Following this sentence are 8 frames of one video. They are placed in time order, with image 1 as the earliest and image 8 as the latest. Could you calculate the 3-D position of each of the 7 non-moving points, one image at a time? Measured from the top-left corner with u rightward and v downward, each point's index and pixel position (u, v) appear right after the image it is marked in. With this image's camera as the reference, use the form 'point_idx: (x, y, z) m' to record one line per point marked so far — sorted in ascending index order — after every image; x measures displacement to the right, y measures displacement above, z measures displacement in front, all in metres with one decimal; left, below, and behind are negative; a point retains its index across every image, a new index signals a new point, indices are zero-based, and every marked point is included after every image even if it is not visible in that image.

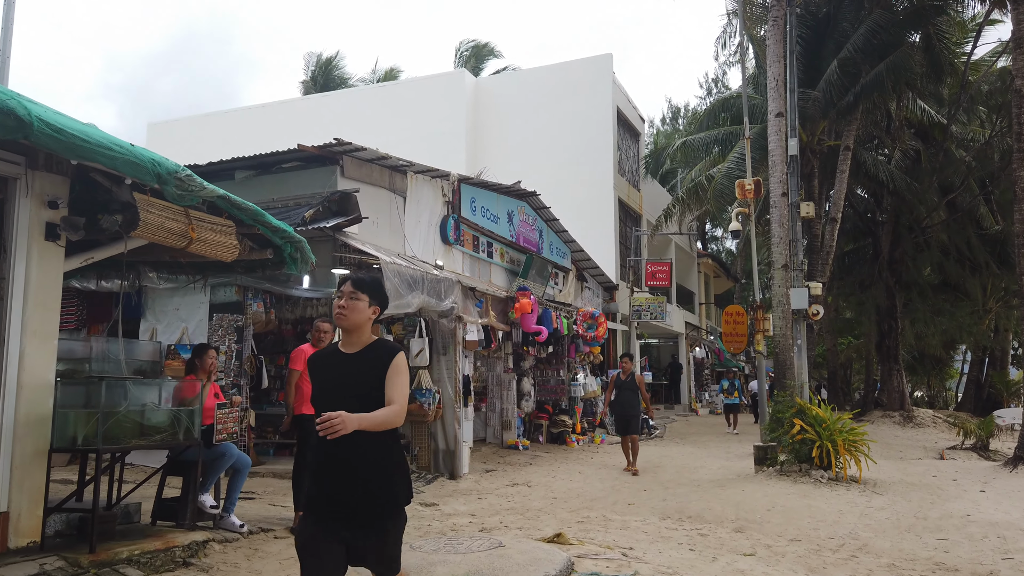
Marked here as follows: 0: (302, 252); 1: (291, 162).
0: (-1.9, +0.3, +6.3) m
1: (-2.9, +1.6, +9.3) m
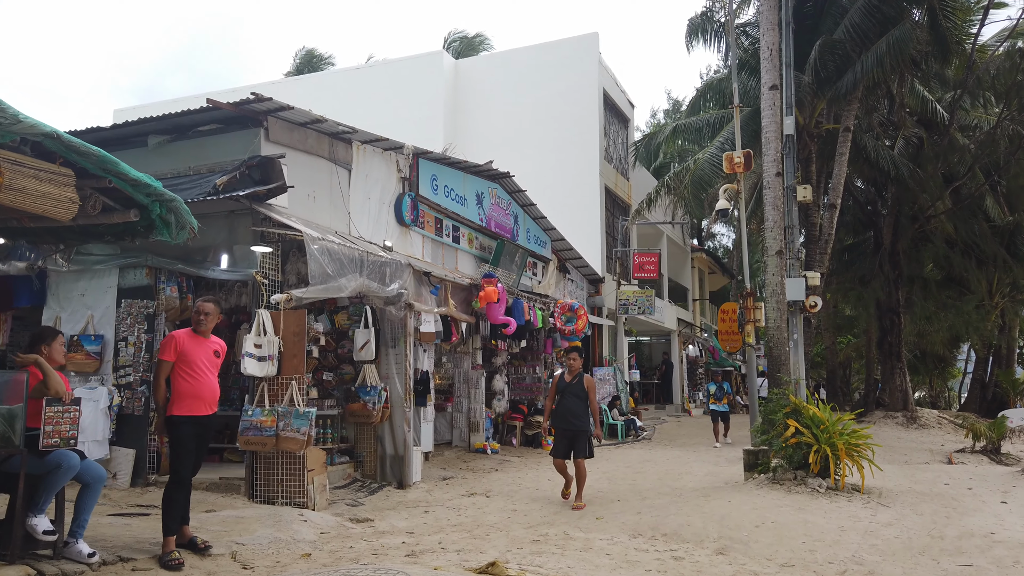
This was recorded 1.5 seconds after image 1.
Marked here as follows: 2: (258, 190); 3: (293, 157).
0: (-2.4, +0.5, +5.1) m
1: (-3.5, +1.9, +8.1) m
2: (-2.6, +1.0, +7.3) m
3: (-2.6, +1.5, +8.3) m
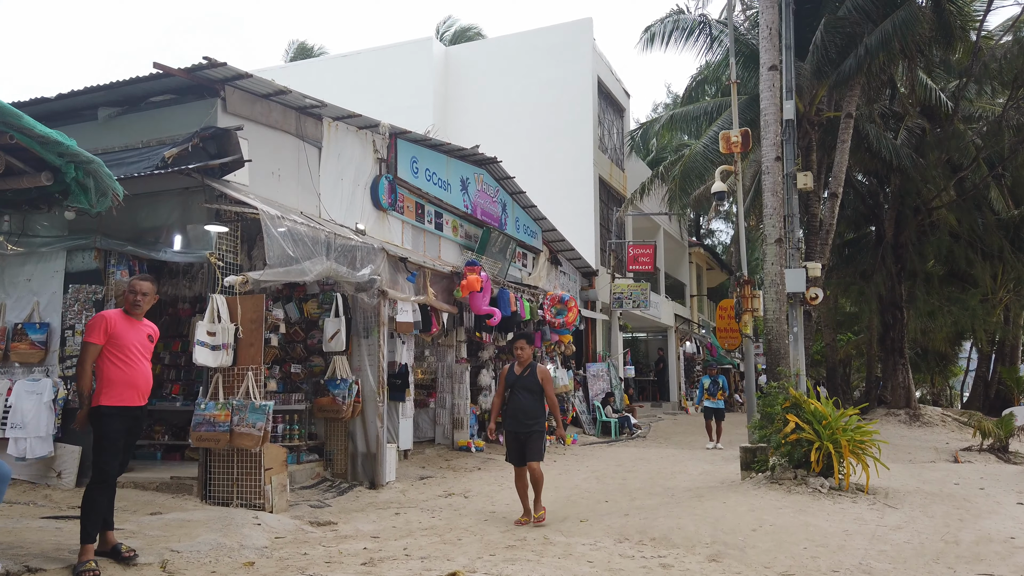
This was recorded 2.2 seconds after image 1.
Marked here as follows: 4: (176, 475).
0: (-2.6, +0.7, +4.5) m
1: (-3.7, +2.0, +7.5) m
2: (-2.8, +1.2, +6.7) m
3: (-2.8, +1.7, +7.7) m
4: (-3.5, -1.9, +7.4) m
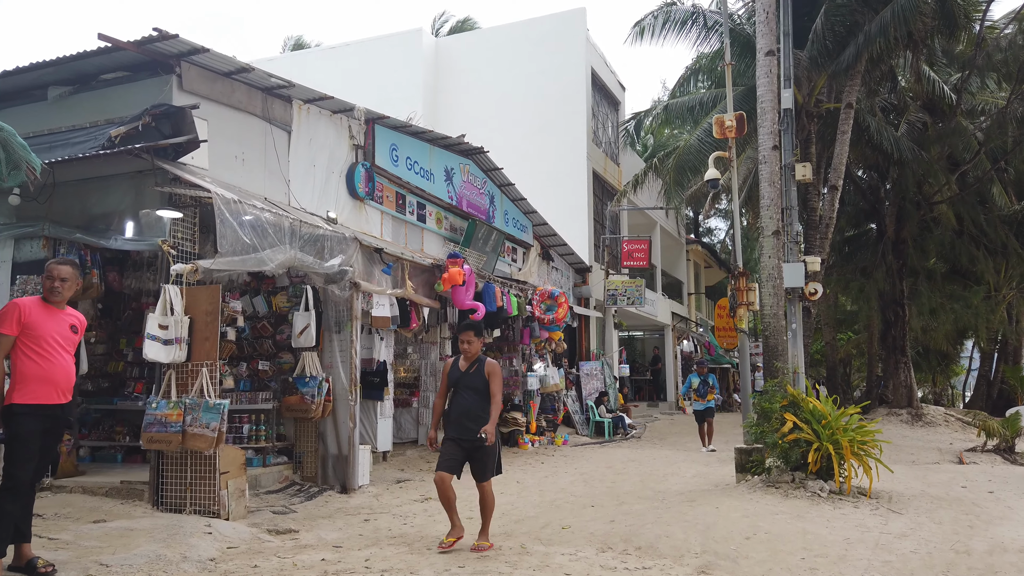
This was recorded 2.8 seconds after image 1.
0: (-2.9, +0.8, +4.0) m
1: (-3.9, +2.1, +7.0) m
2: (-3.1, +1.3, +6.2) m
3: (-3.0, +1.8, +7.2) m
4: (-3.7, -1.8, +6.9) m
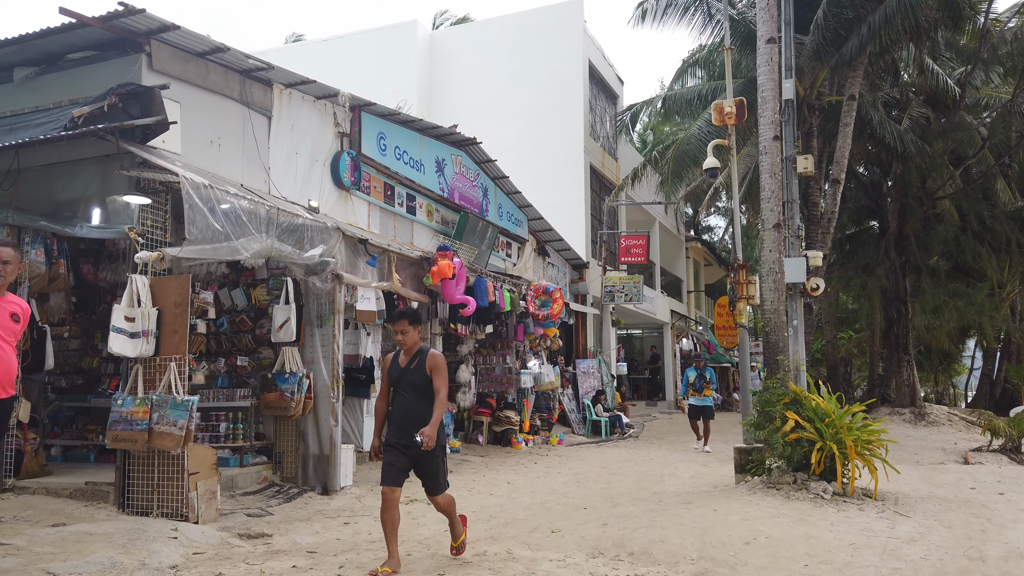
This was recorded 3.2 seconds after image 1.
0: (-3.0, +0.9, +3.7) m
1: (-4.0, +2.2, +6.7) m
2: (-3.2, +1.4, +5.9) m
3: (-3.1, +1.9, +6.9) m
4: (-3.8, -1.8, +6.5) m
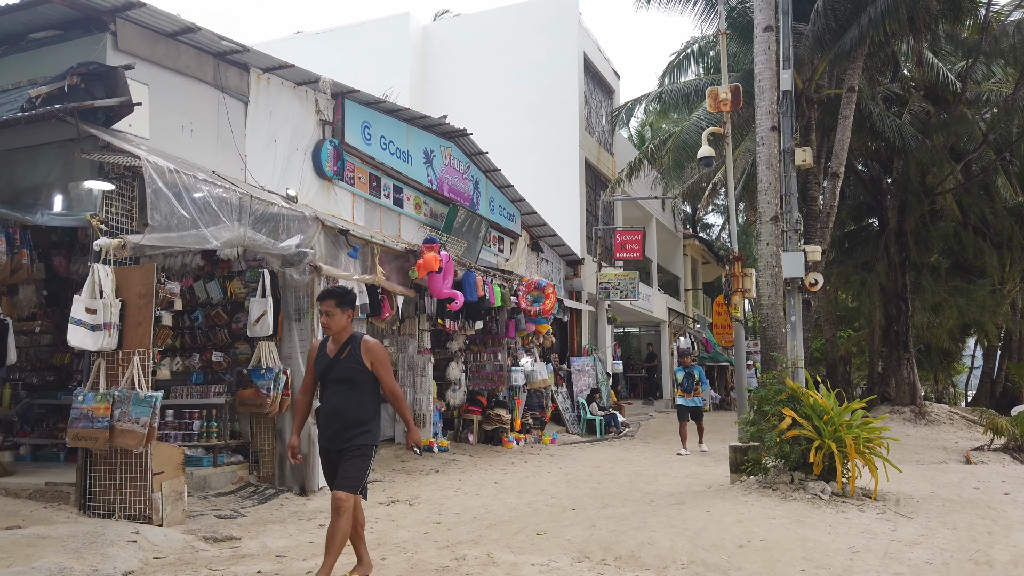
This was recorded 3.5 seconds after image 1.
0: (-3.1, +0.9, +3.4) m
1: (-4.2, +2.3, +6.4) m
2: (-3.3, +1.4, +5.6) m
3: (-3.3, +2.0, +6.6) m
4: (-4.0, -1.7, +6.2) m
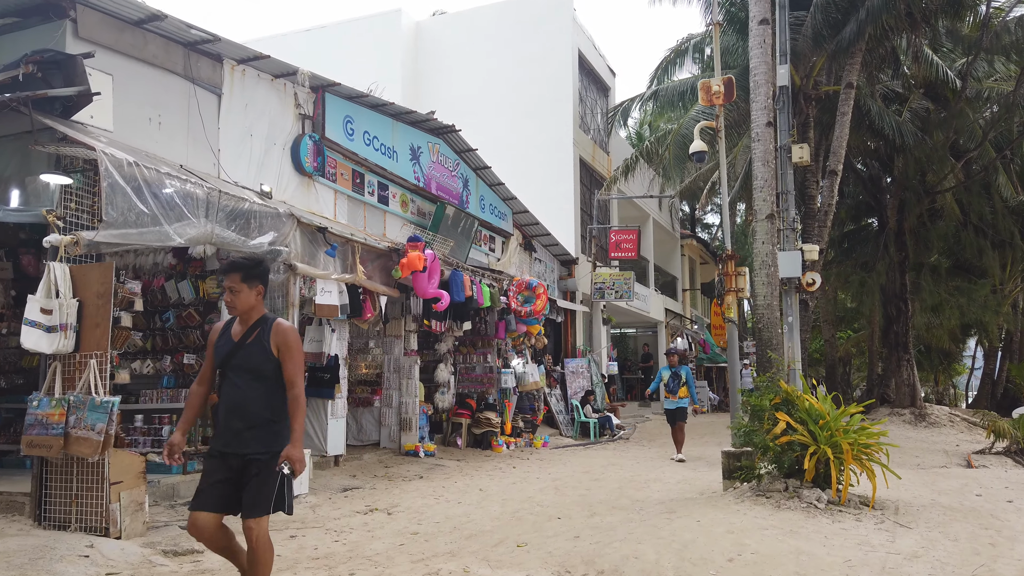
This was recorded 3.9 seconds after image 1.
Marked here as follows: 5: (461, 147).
0: (-3.3, +1.0, +3.1) m
1: (-4.3, +2.3, +6.1) m
2: (-3.5, +1.4, +5.3) m
3: (-3.4, +2.0, +6.3) m
4: (-4.1, -1.7, +5.9) m
5: (-0.8, +2.3, +11.9) m
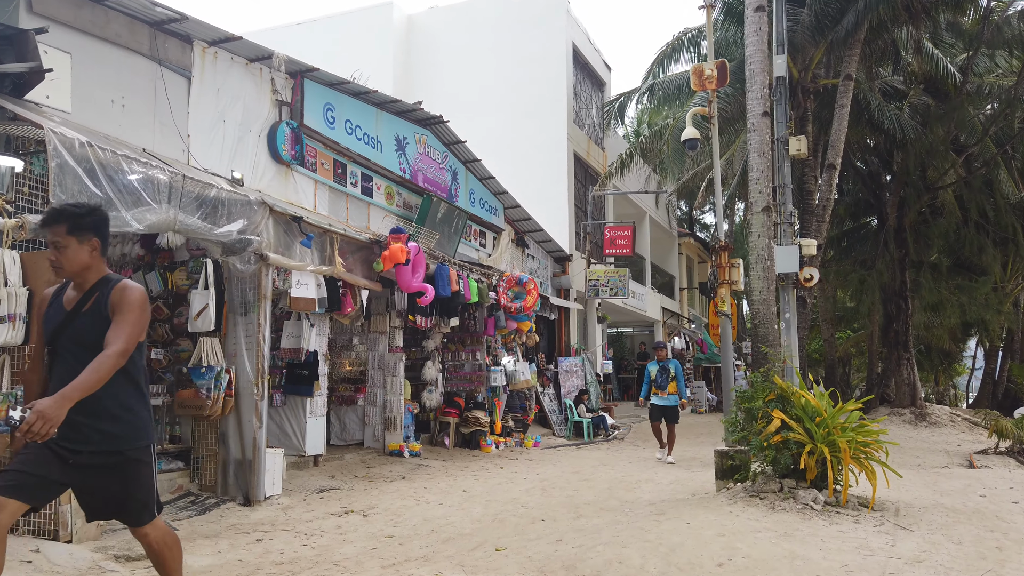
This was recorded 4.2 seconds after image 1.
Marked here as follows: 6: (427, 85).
0: (-3.4, +1.0, +2.8) m
1: (-4.5, +2.4, +5.8) m
2: (-3.7, +1.5, +5.0) m
3: (-3.6, +2.0, +6.0) m
4: (-4.3, -1.6, +5.6) m
5: (-1.0, +2.4, +11.6) m
6: (-2.2, +5.2, +18.4) m
